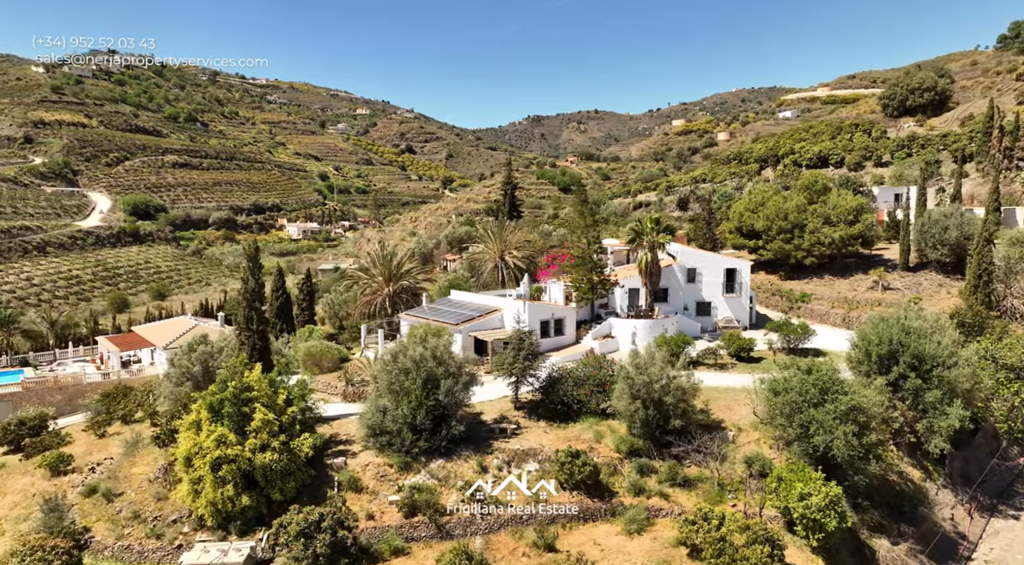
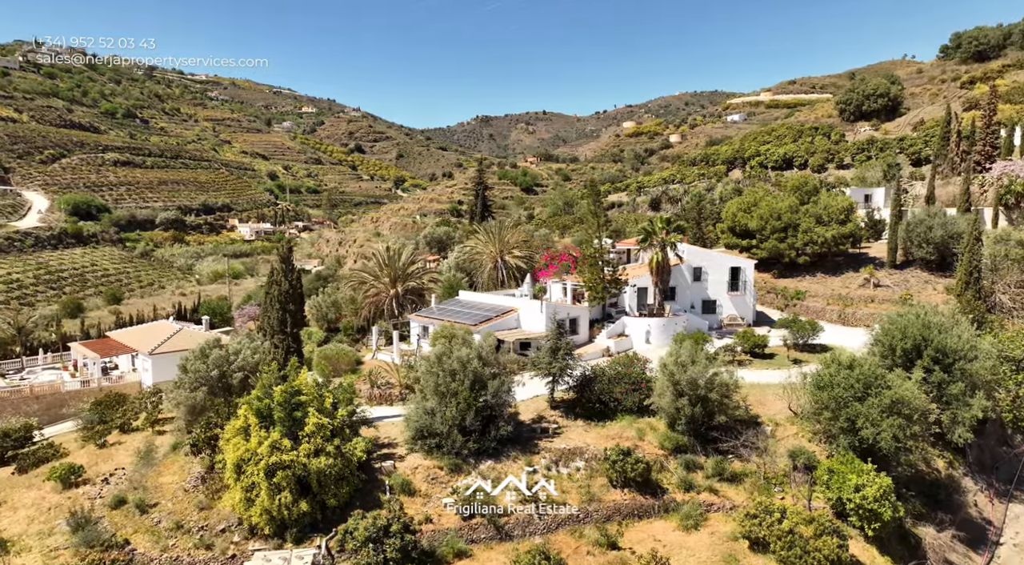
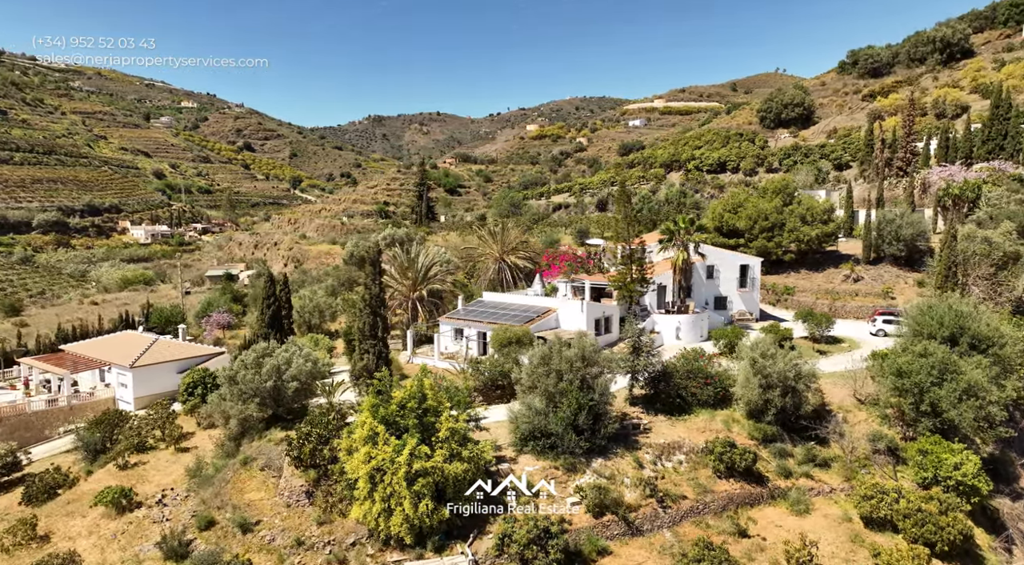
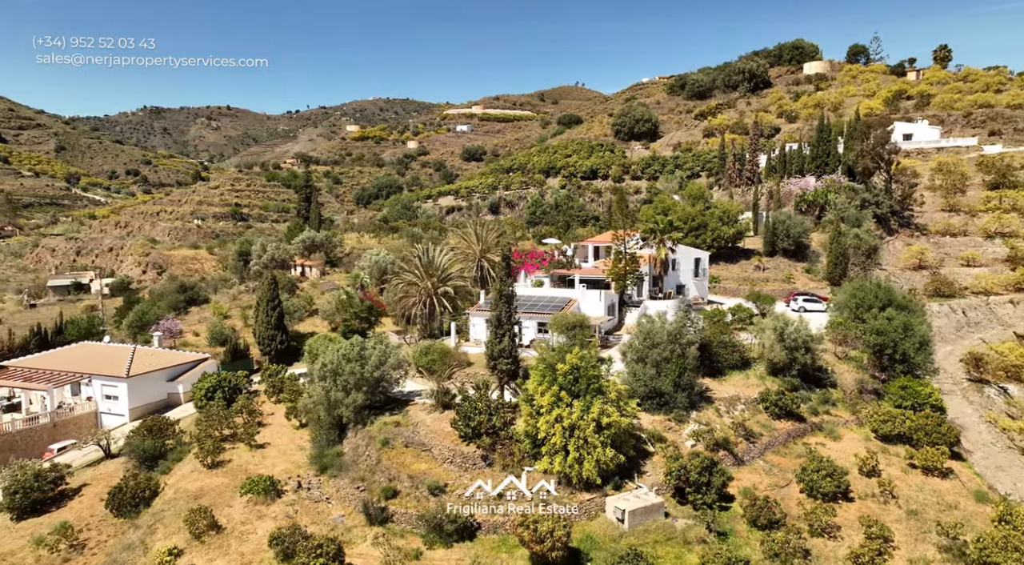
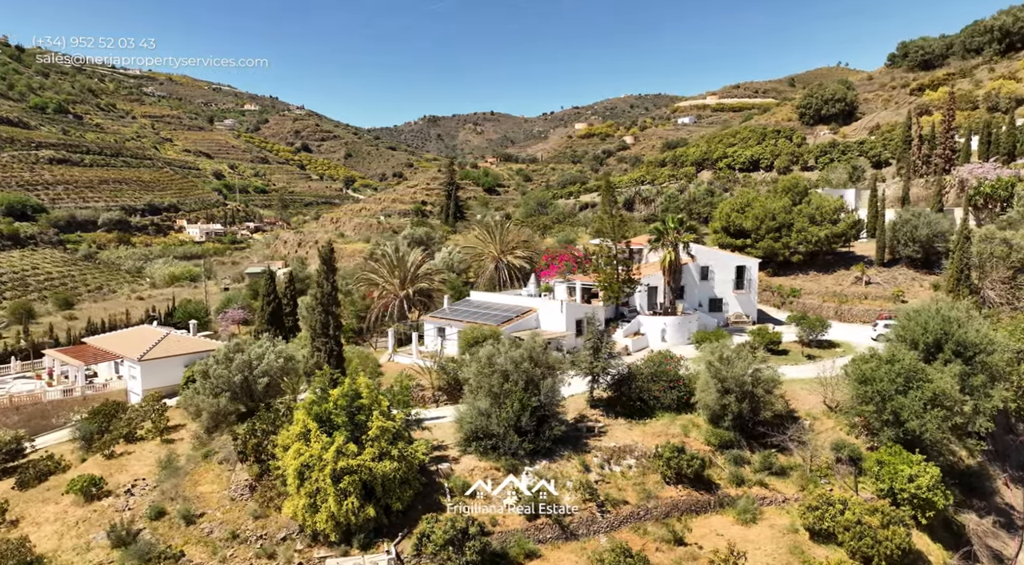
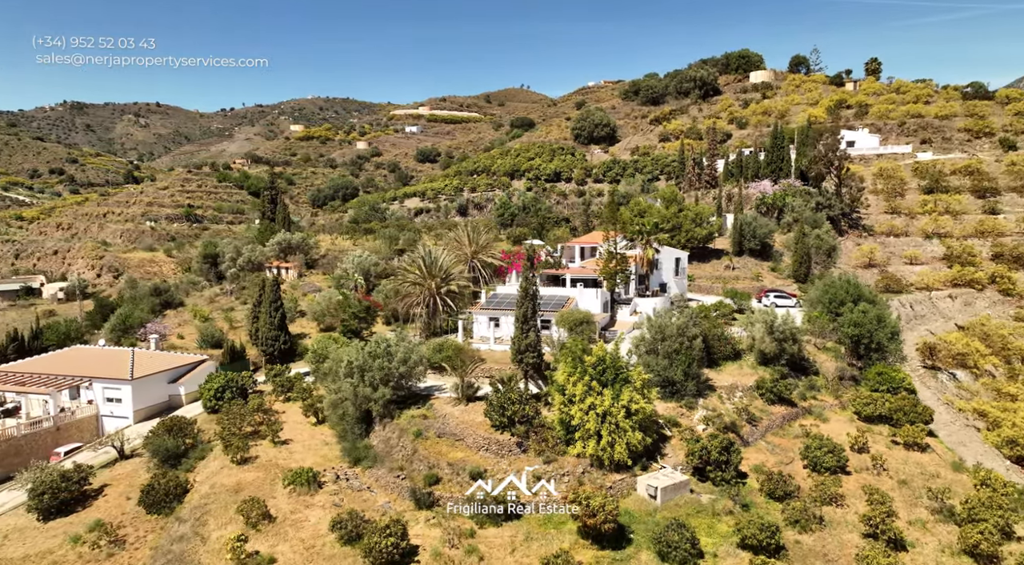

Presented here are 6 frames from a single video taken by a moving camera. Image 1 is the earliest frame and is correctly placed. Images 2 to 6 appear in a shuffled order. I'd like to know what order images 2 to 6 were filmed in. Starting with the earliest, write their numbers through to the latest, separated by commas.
2, 5, 3, 4, 6
